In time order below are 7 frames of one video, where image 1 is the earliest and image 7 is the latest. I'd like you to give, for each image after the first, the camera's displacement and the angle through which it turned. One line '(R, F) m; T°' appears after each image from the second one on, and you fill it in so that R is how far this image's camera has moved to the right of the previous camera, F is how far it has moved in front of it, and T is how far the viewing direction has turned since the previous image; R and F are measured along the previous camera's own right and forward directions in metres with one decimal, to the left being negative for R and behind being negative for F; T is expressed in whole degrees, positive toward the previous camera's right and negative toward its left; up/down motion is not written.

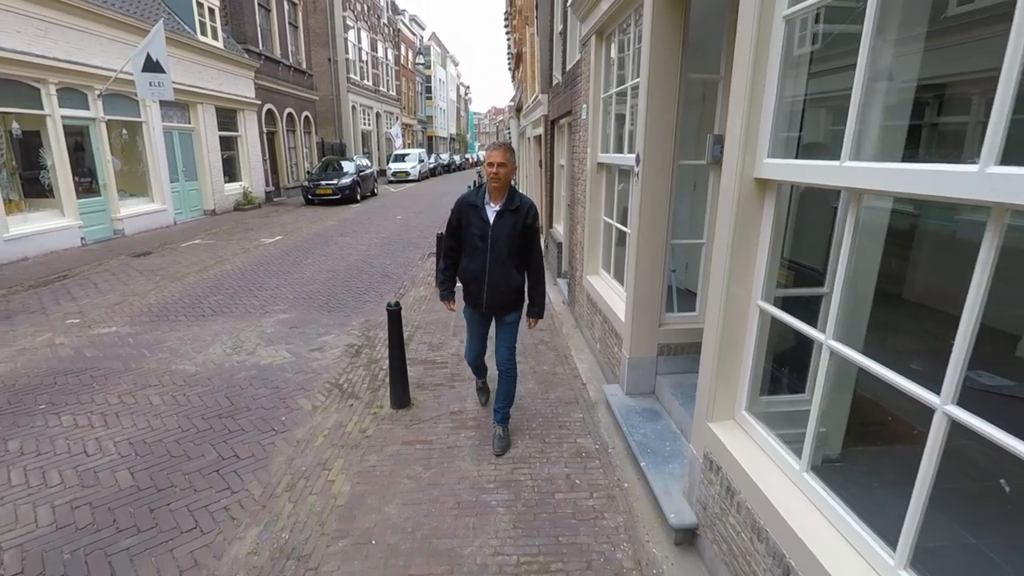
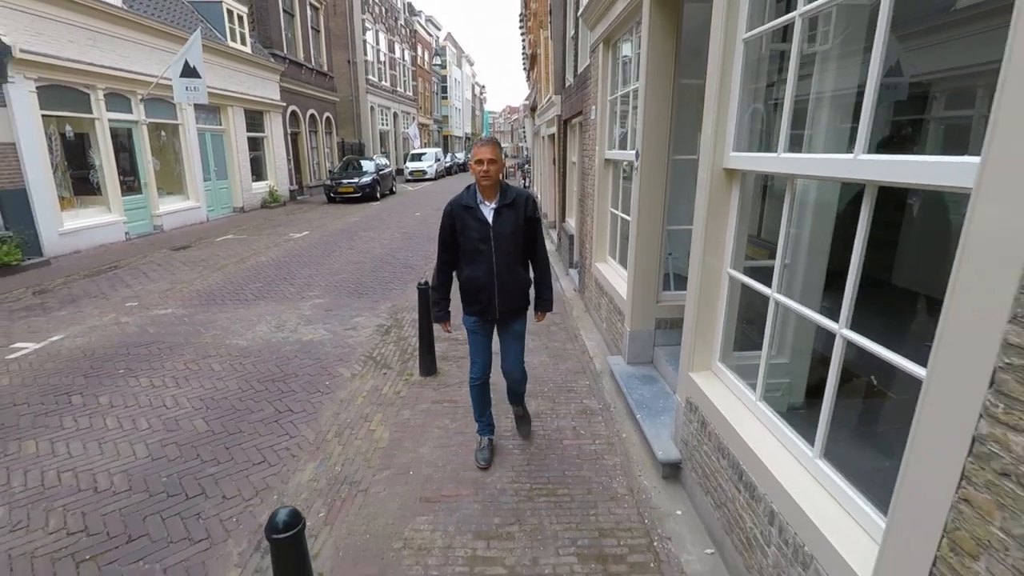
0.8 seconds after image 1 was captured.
(0.0, -0.5) m; -2°
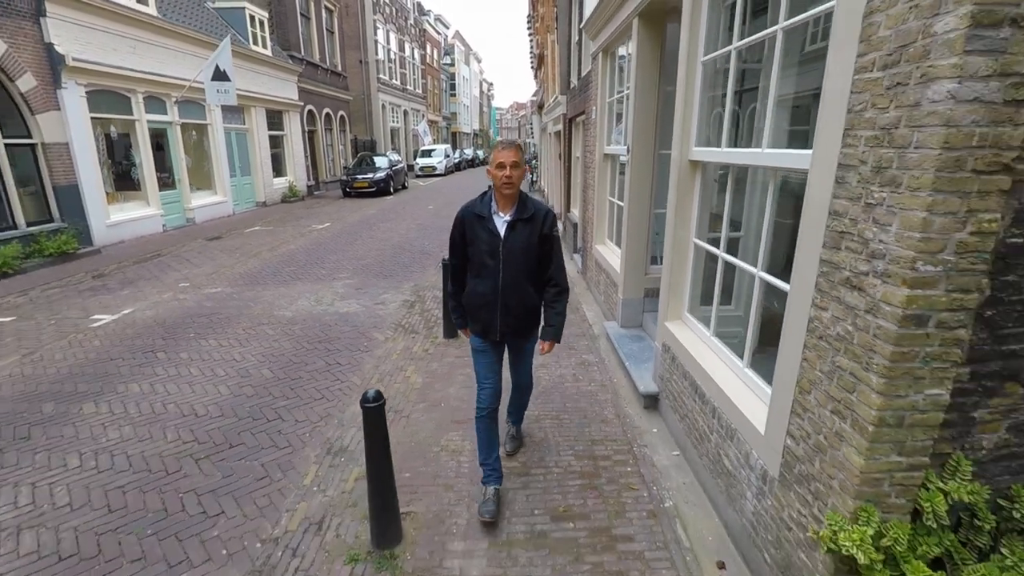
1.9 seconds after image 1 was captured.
(0.0, -0.8) m; -1°
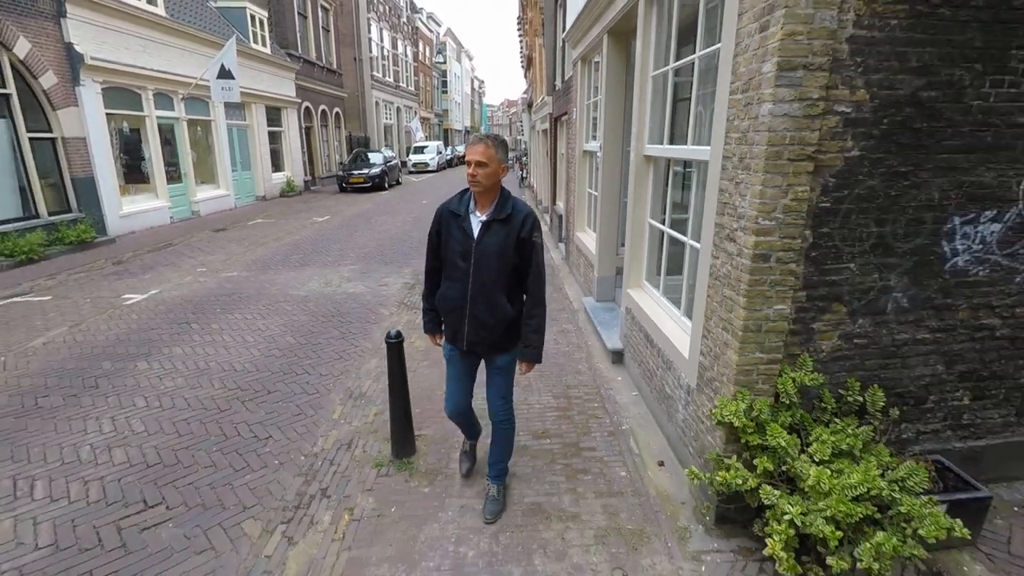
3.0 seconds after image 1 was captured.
(0.0, -0.7) m; +1°
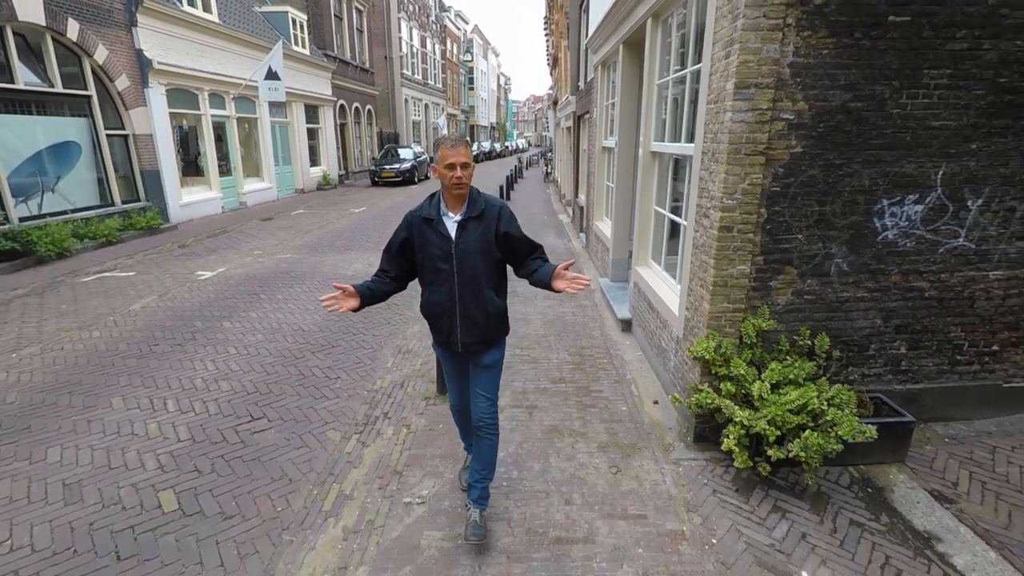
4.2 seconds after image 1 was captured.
(0.0, -0.8) m; -3°
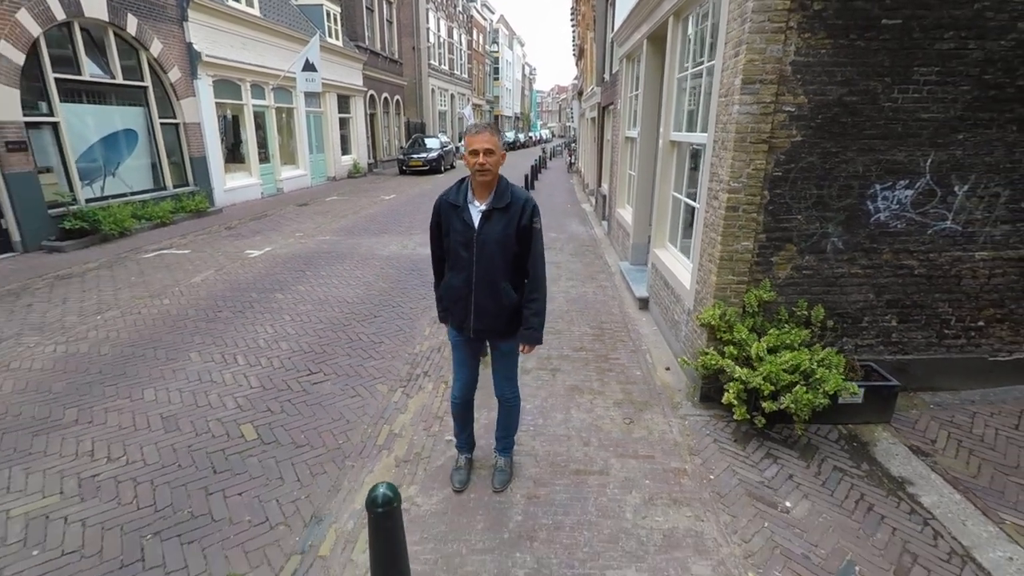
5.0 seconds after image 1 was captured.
(-0.1, -0.5) m; -2°
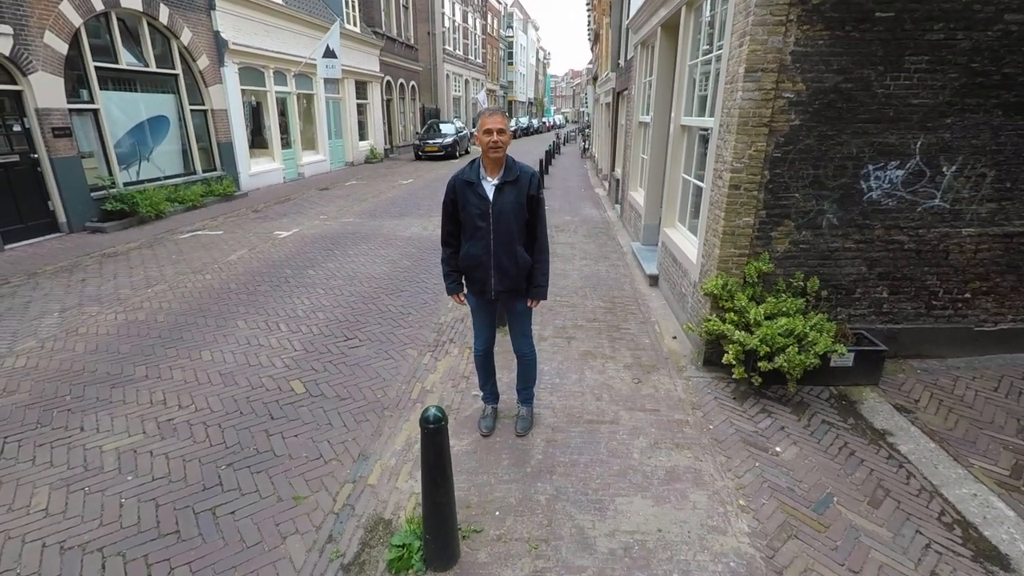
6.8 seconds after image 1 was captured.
(-0.1, -0.4) m; -1°
